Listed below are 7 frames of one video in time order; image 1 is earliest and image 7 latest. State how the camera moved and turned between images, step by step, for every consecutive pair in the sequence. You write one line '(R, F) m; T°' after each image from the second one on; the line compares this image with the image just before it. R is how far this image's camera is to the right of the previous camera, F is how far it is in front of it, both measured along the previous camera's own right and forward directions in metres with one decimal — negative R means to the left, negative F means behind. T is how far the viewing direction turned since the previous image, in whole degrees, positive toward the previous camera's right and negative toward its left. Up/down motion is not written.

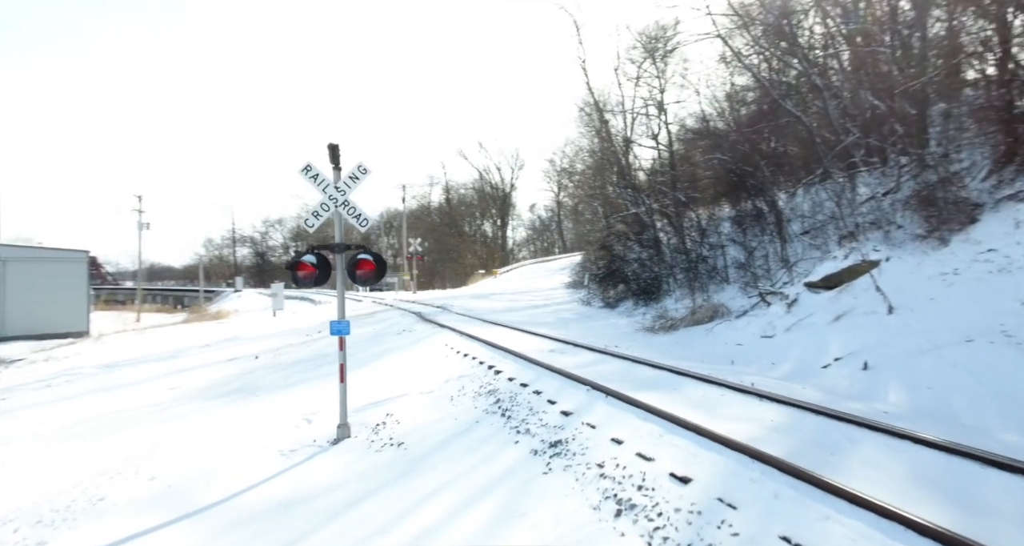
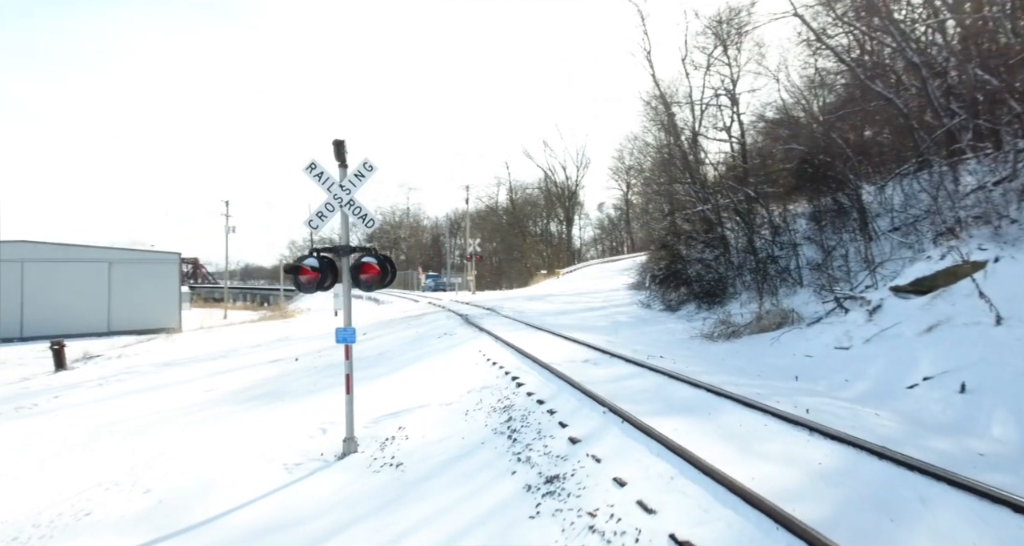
(+0.6, +0.6) m; -8°
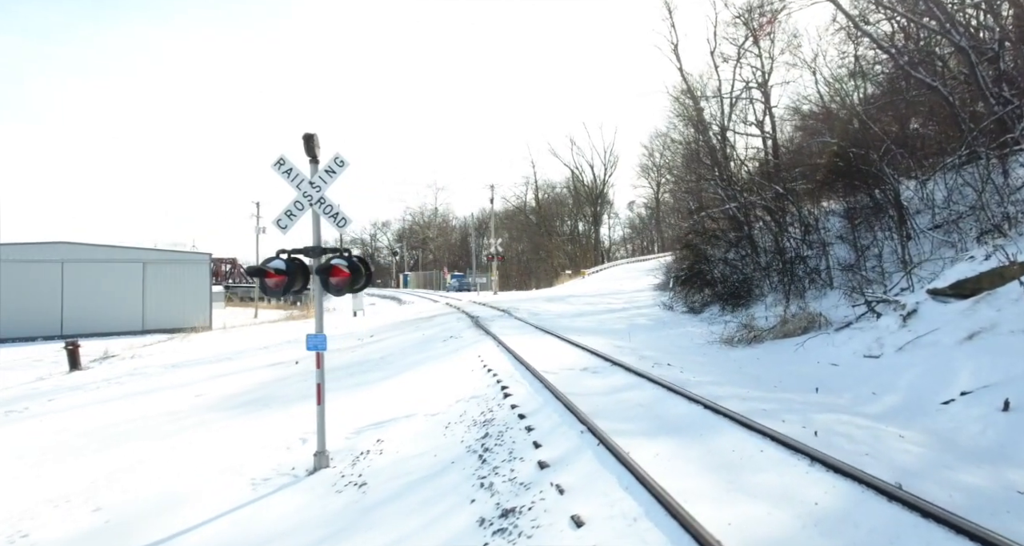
(+0.5, +0.4) m; -3°
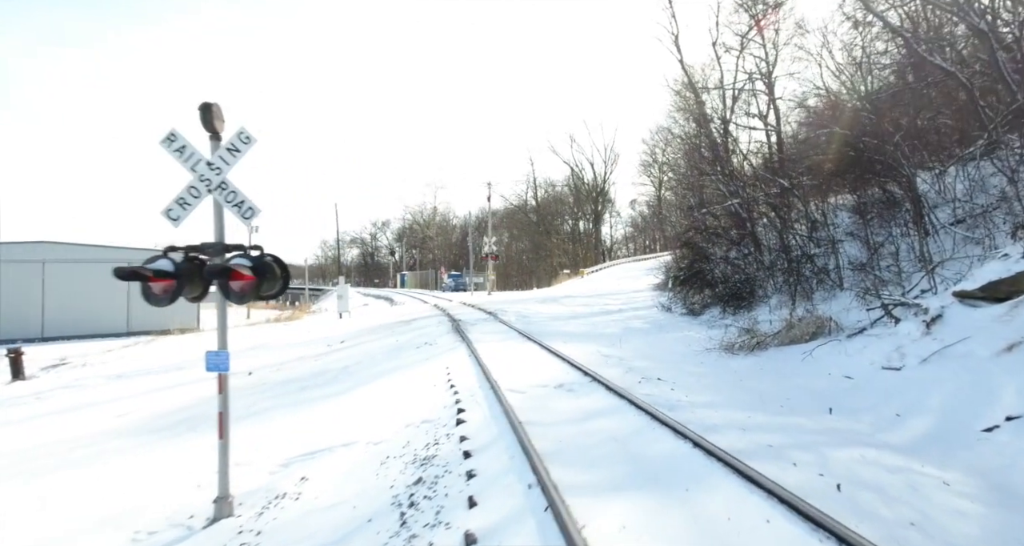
(+0.5, +1.0) m; 0°
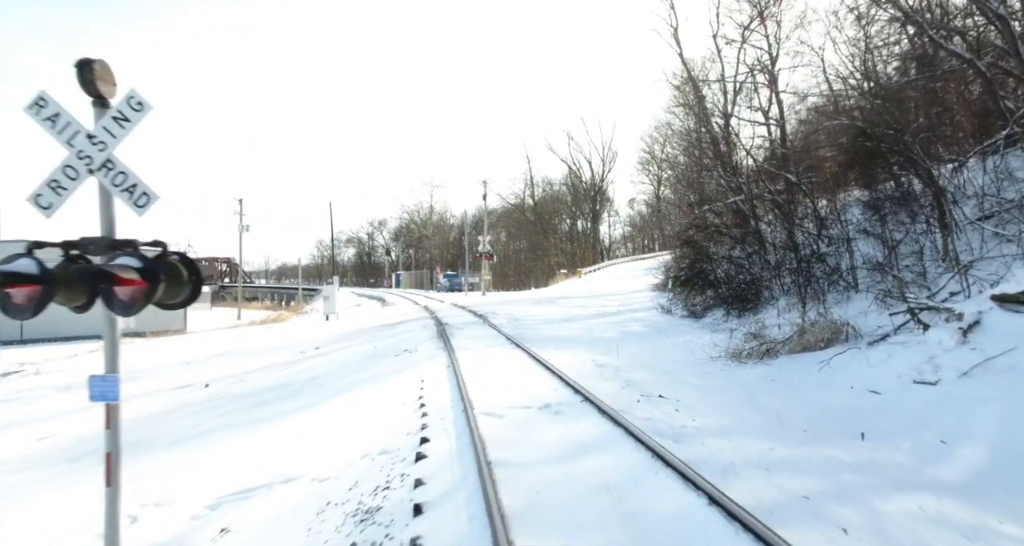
(+0.2, +0.9) m; 0°
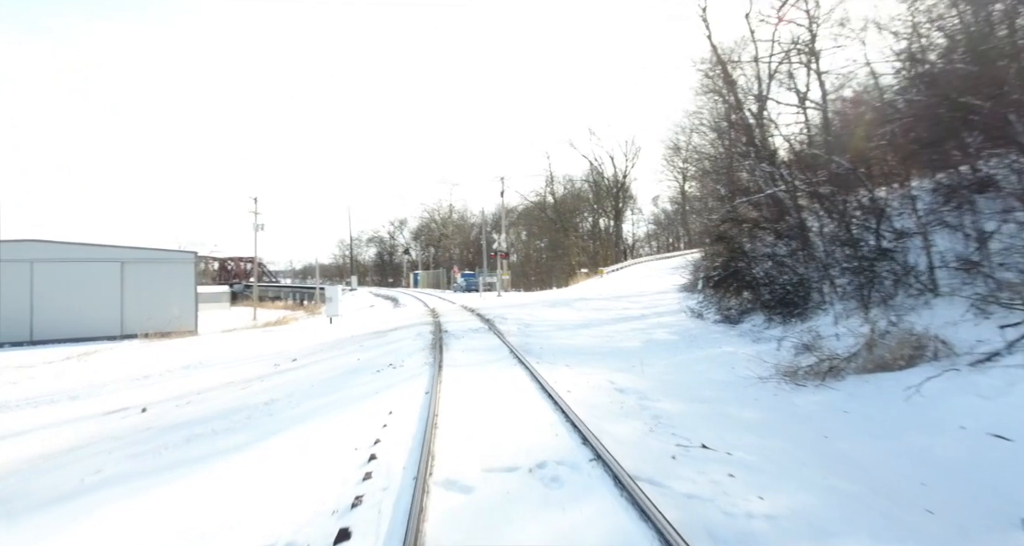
(+0.3, +1.7) m; -3°
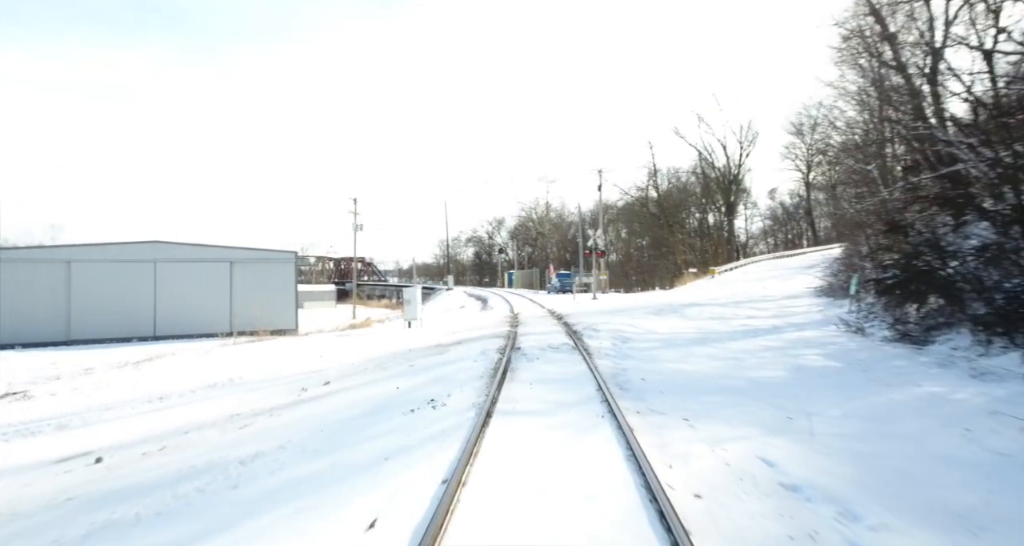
(+0.1, +2.7) m; -11°
